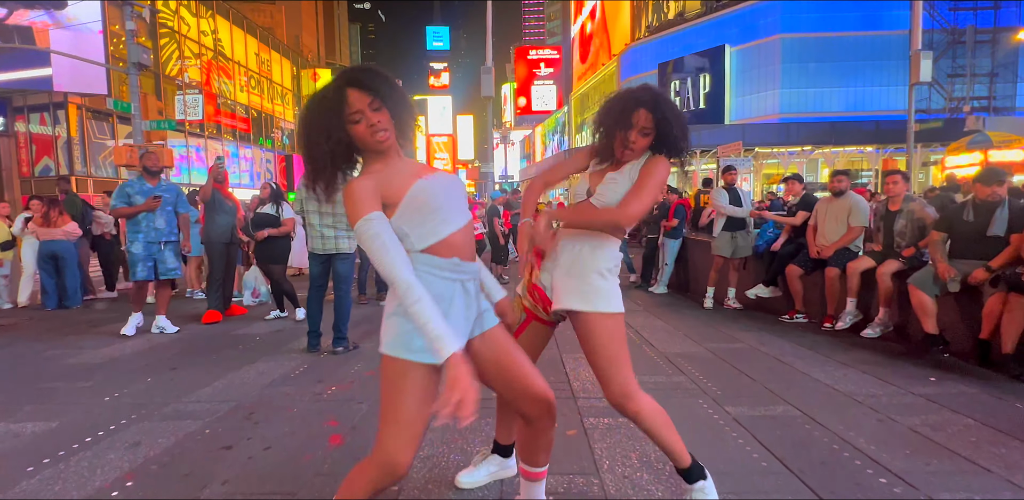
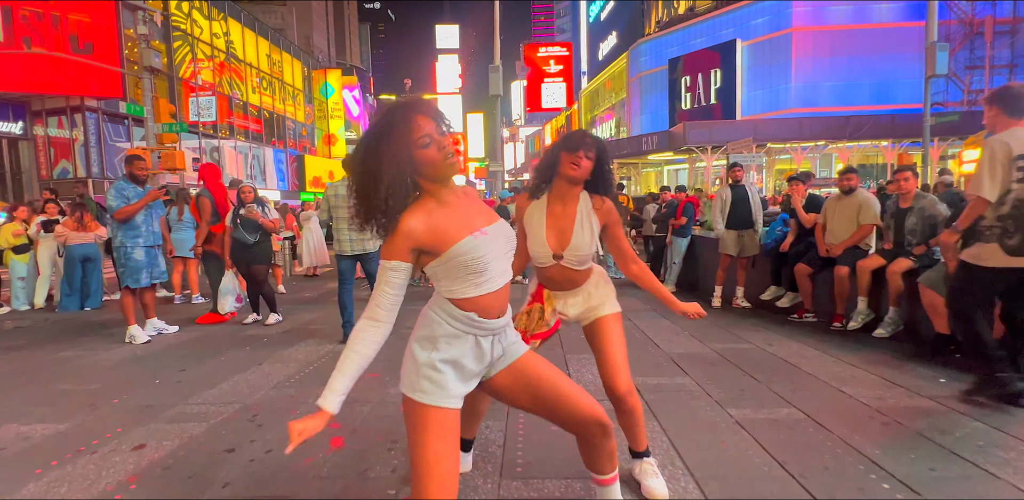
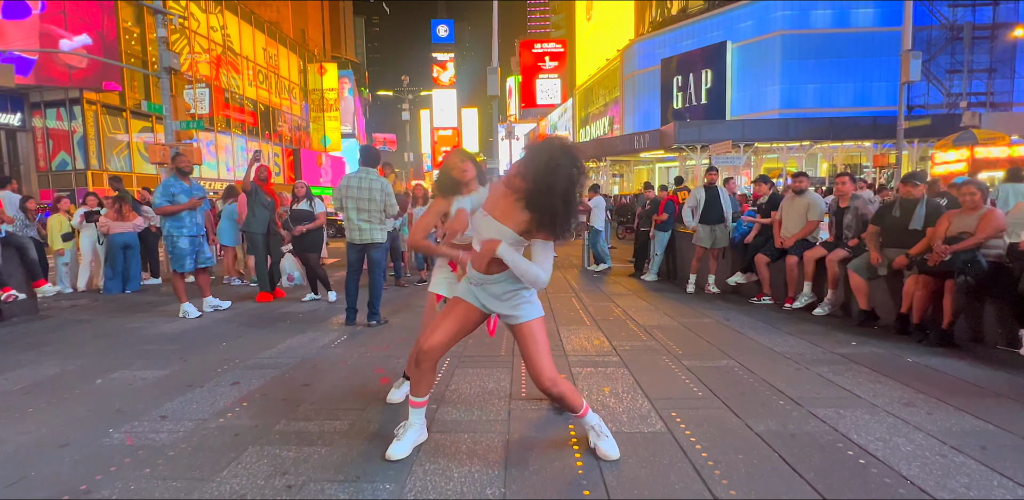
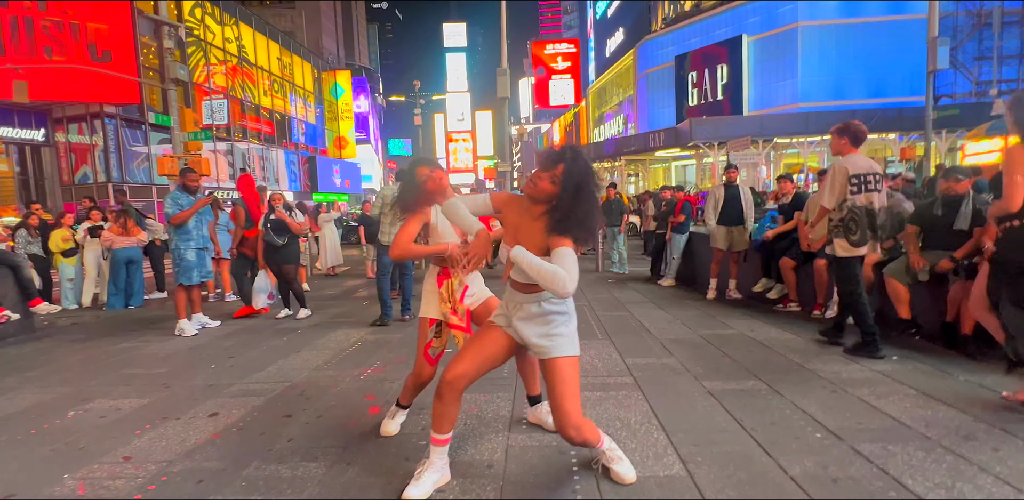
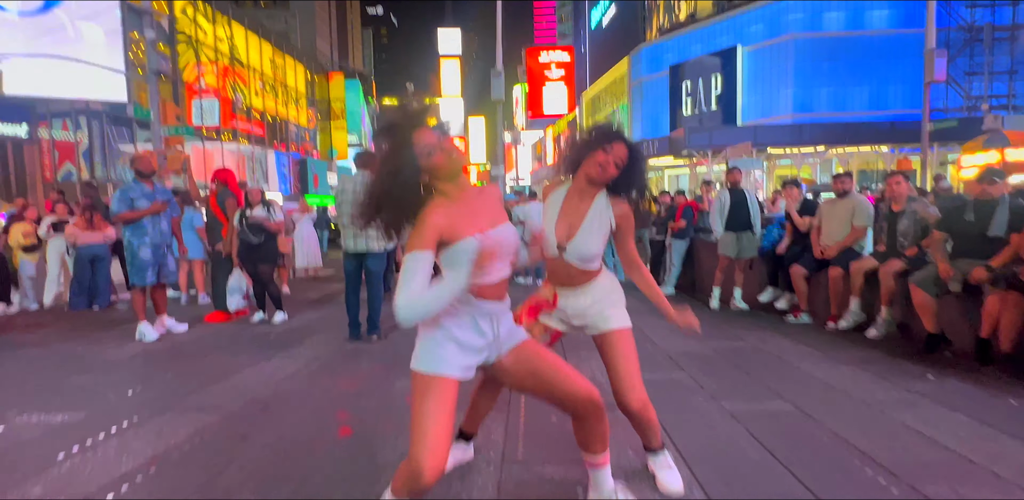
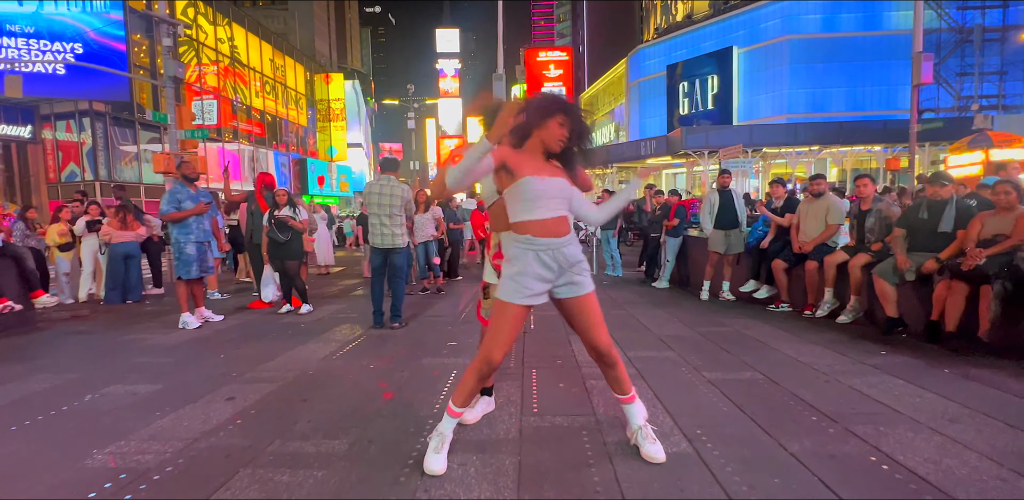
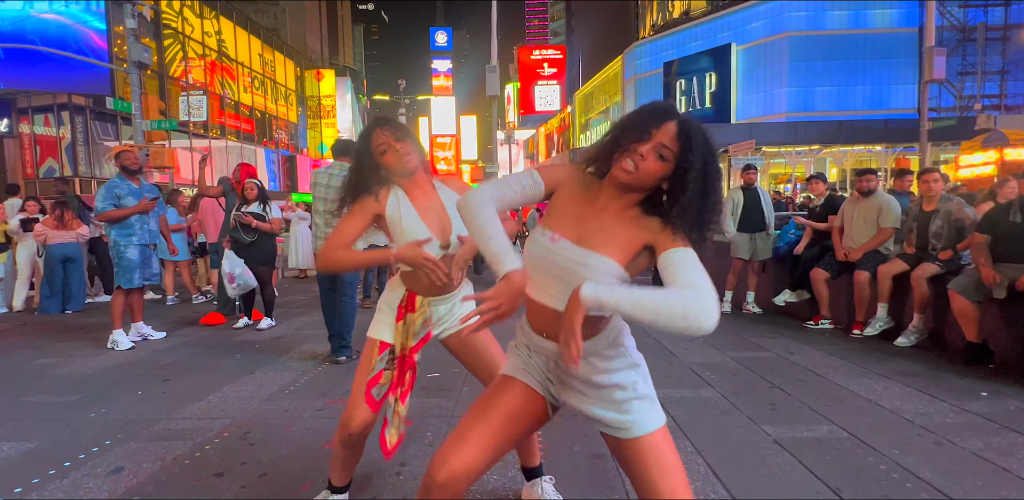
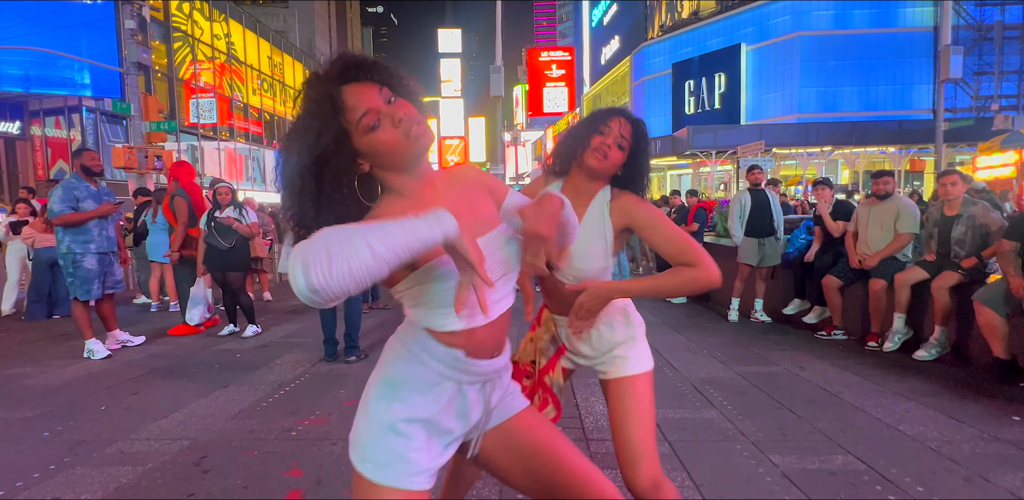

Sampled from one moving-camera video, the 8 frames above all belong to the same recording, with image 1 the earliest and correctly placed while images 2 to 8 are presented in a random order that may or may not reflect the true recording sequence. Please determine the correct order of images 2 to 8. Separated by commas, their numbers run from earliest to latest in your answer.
3, 7, 6, 5, 8, 2, 4
